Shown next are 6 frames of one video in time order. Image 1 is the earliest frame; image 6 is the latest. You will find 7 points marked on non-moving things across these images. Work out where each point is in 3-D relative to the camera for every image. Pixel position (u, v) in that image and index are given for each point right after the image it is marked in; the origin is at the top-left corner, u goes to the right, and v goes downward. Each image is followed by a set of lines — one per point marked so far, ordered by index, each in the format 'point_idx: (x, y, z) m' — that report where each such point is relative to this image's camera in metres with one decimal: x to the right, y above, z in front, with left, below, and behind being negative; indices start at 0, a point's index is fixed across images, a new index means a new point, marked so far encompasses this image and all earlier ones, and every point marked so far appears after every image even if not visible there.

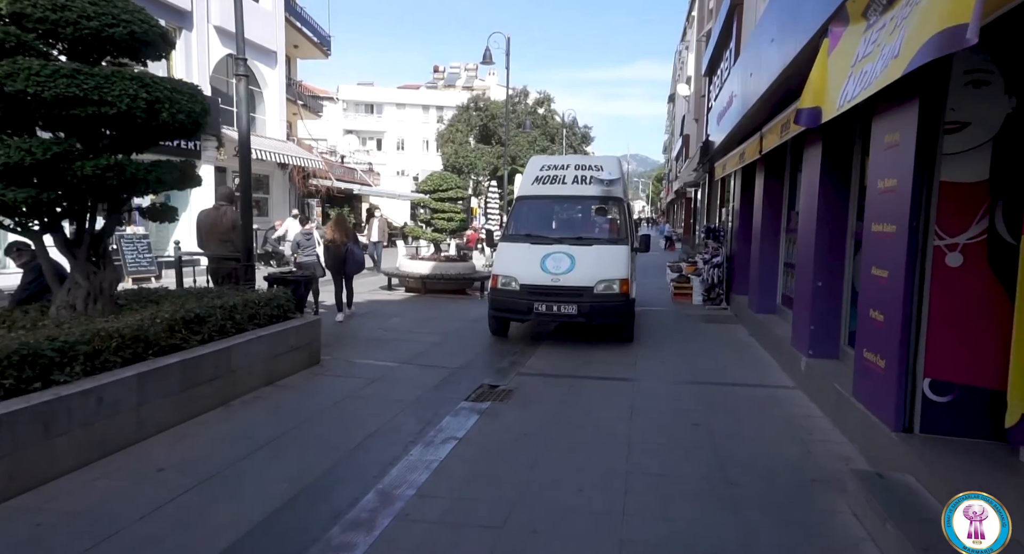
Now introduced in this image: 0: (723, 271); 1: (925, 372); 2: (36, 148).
0: (+4.1, +0.1, +13.6) m
1: (+2.6, -0.6, +4.4) m
2: (-3.2, +0.9, +4.8) m
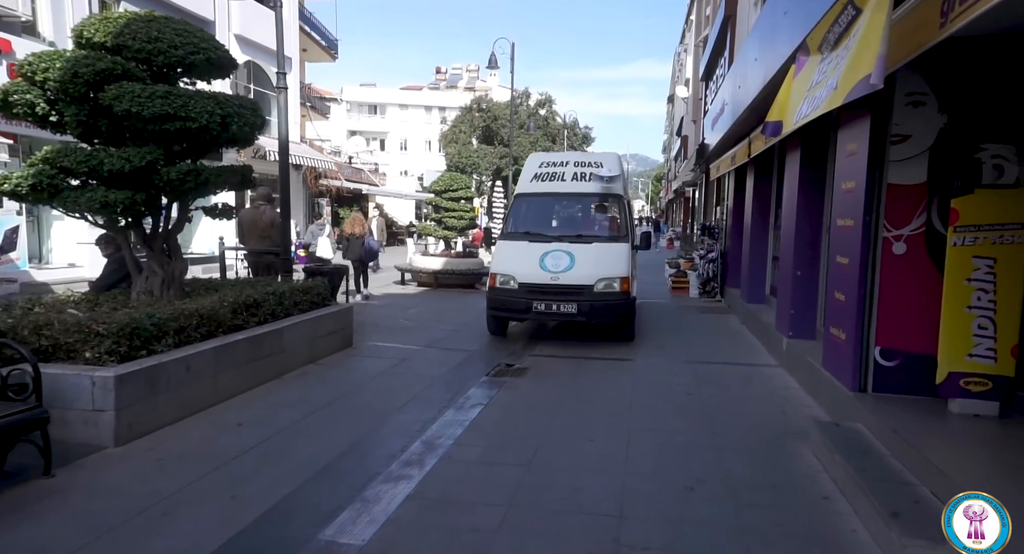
0: (+4.2, +0.2, +14.5) m
1: (+2.8, -0.5, +5.3) m
2: (-3.0, +1.0, +5.7) m
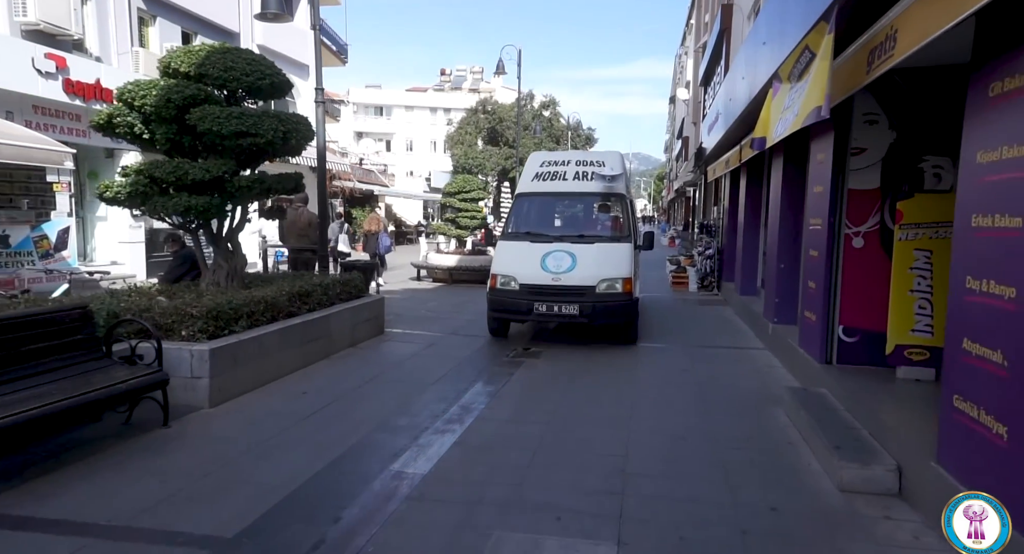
0: (+4.4, +0.3, +15.5) m
1: (+2.9, -0.4, +6.3) m
2: (-2.9, +1.0, +6.8) m
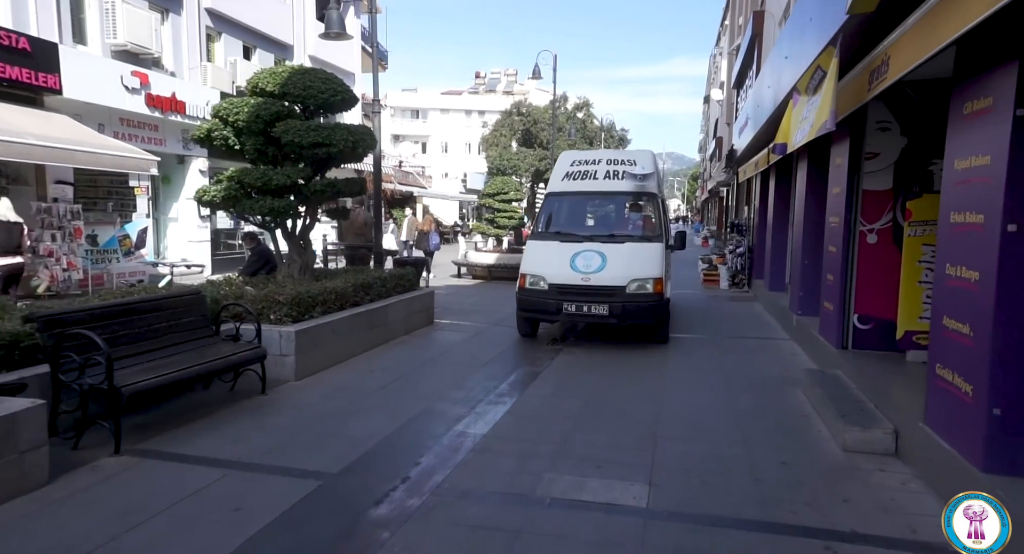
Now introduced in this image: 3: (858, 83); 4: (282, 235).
0: (+5.3, +0.4, +16.1) m
1: (+3.4, -0.3, +7.0) m
2: (-2.4, +1.1, +7.7) m
3: (+2.6, +1.4, +5.2) m
4: (-2.8, +0.5, +8.7) m
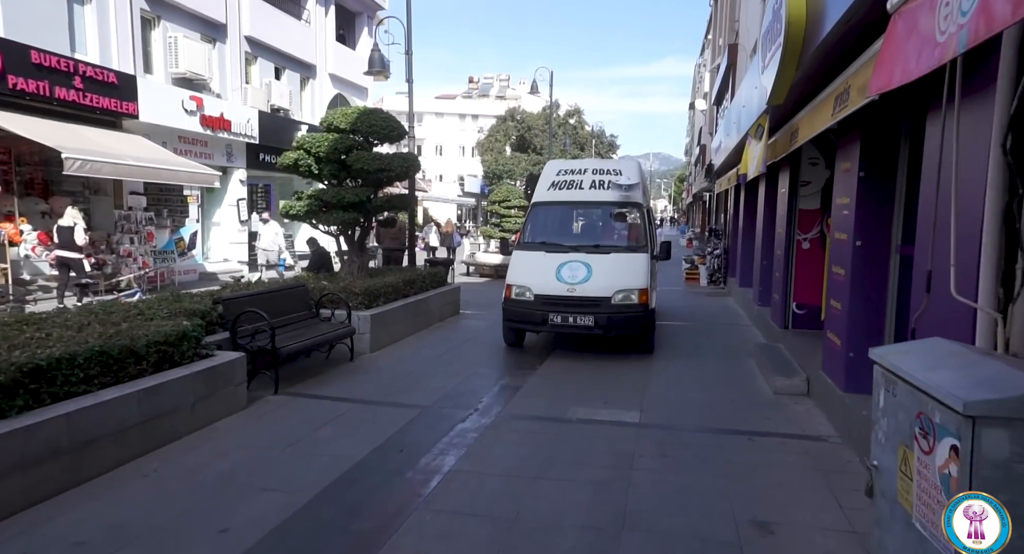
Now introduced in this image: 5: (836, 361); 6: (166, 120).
0: (+5.4, +0.4, +18.3) m
1: (+3.7, -0.3, +9.2) m
2: (-2.1, +1.2, +9.8) m
3: (+2.9, +1.5, +7.4) m
4: (-2.6, +0.6, +10.8) m
5: (+2.7, -0.7, +6.0) m
6: (-7.2, +3.3, +14.7) m
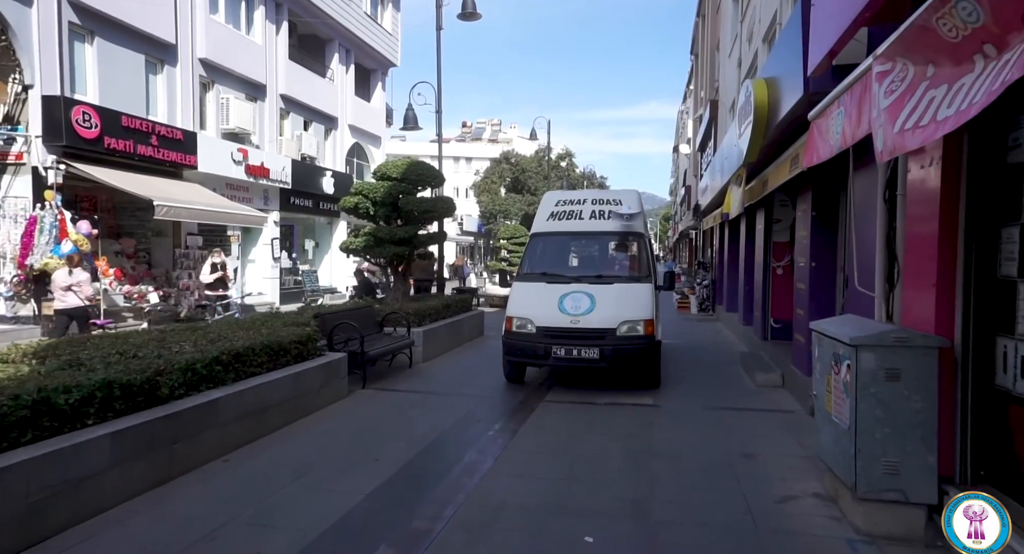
0: (+5.7, -0.4, +20.3) m
1: (+4.1, -0.6, +11.1) m
2: (-1.7, +0.8, +11.7) m
3: (+3.3, +1.2, +9.4) m
4: (-2.2, +0.1, +12.6) m
5: (+3.2, -0.9, +7.9) m
6: (-6.9, +2.5, +16.6) m
